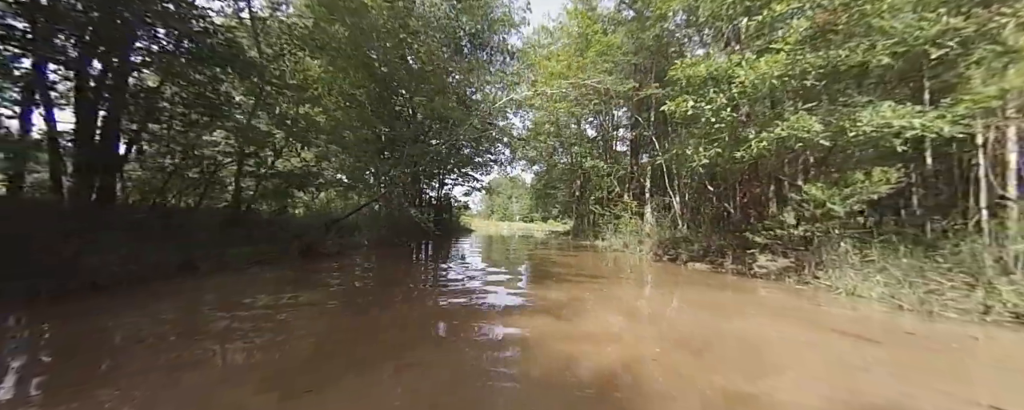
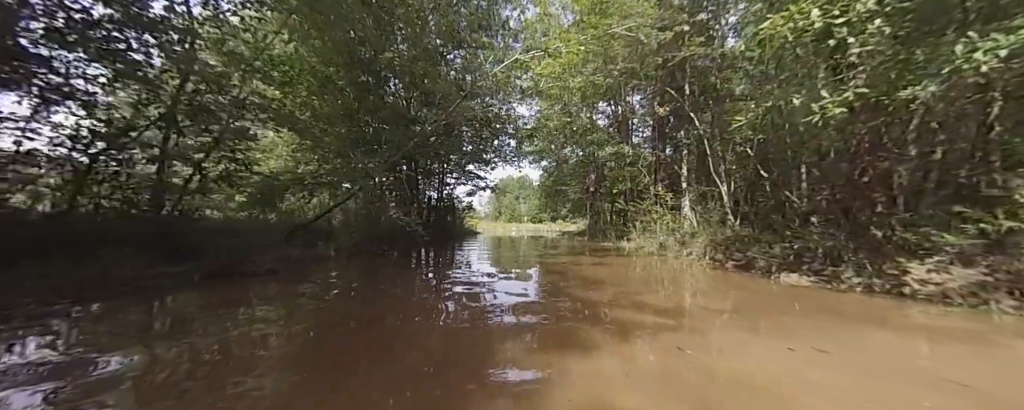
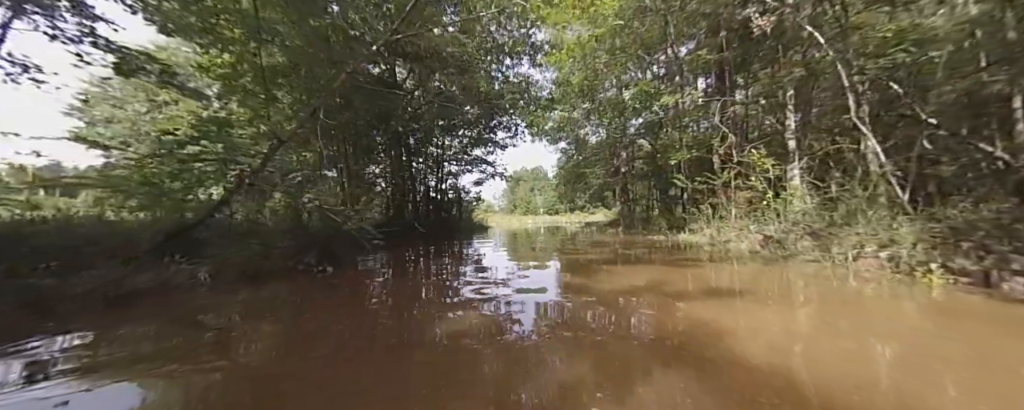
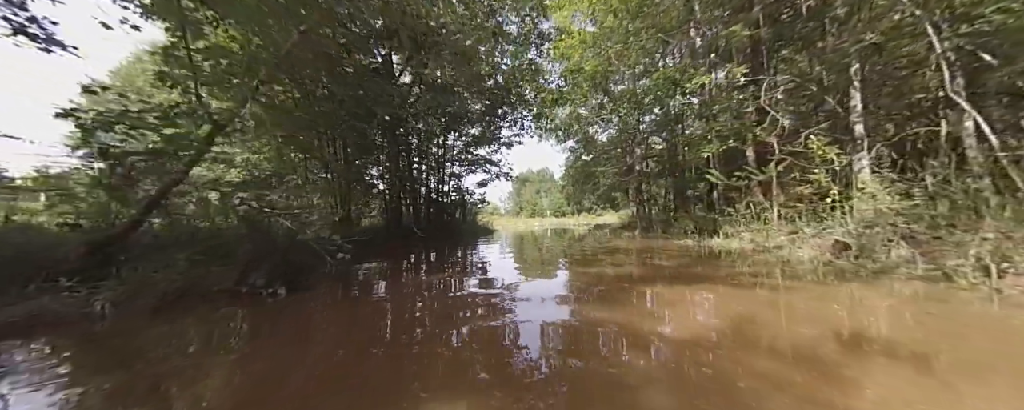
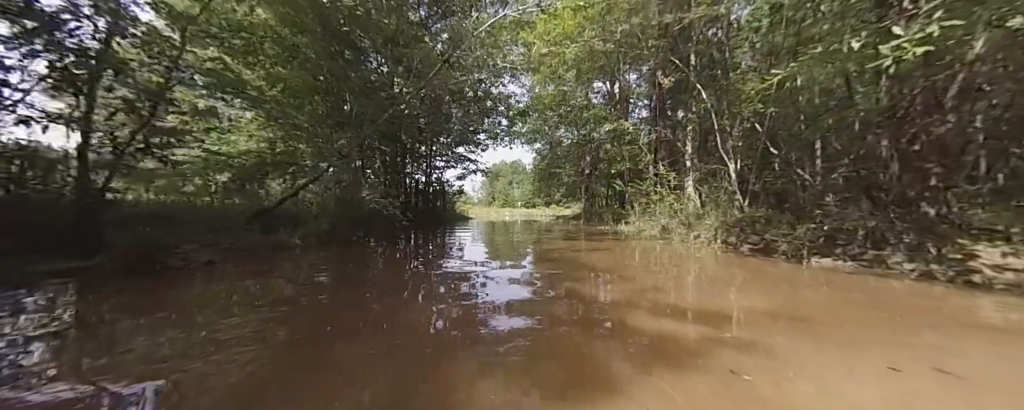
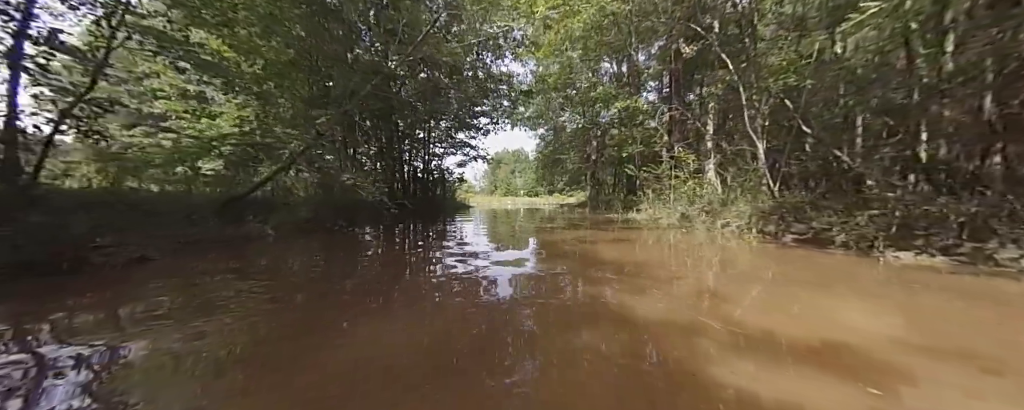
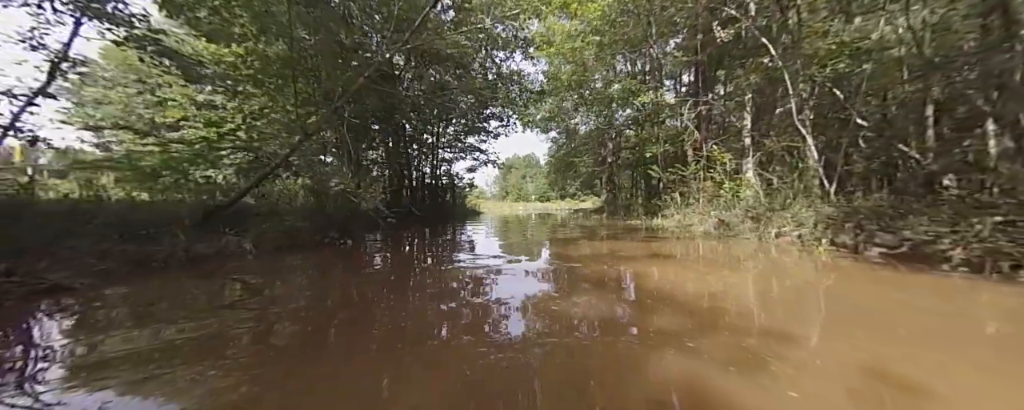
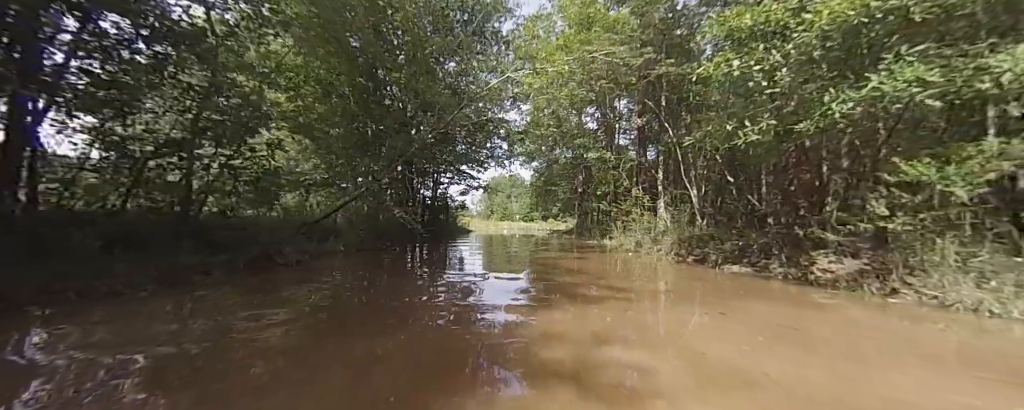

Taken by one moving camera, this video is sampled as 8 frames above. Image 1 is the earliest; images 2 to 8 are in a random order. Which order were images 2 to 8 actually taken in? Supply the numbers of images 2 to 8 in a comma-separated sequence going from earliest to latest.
8, 2, 5, 6, 7, 3, 4
